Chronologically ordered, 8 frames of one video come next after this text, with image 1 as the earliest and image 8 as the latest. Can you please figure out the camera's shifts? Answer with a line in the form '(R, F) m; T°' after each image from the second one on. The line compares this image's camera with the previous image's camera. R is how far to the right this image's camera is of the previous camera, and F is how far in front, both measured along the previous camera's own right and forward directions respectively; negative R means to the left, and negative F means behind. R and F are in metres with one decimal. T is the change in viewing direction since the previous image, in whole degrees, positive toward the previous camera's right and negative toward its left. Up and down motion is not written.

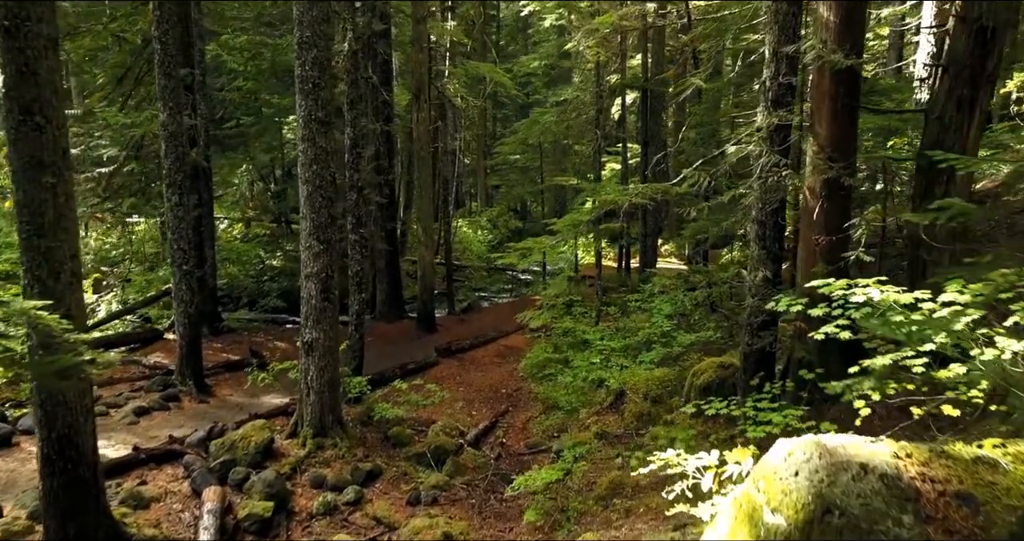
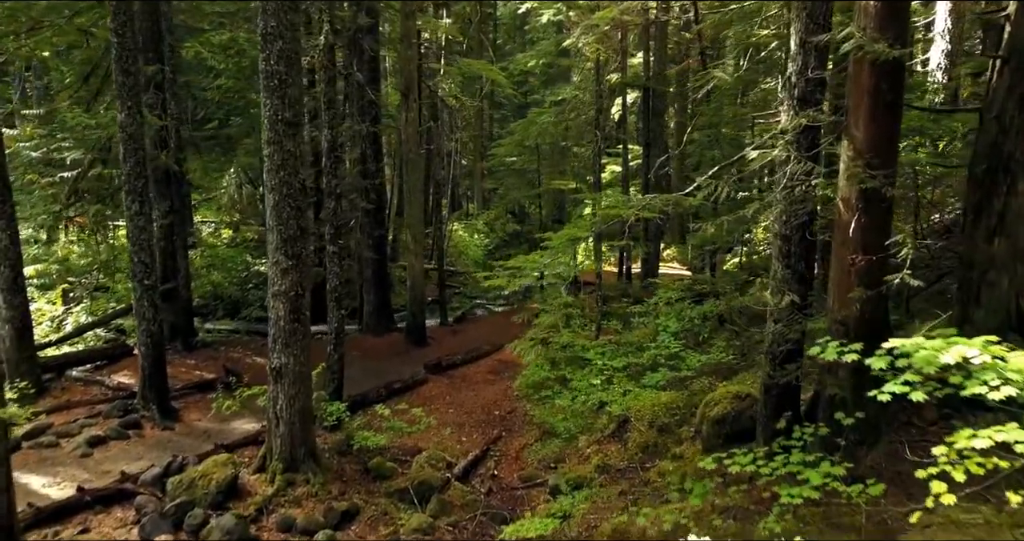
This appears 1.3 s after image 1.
(+0.1, +0.9) m; 0°
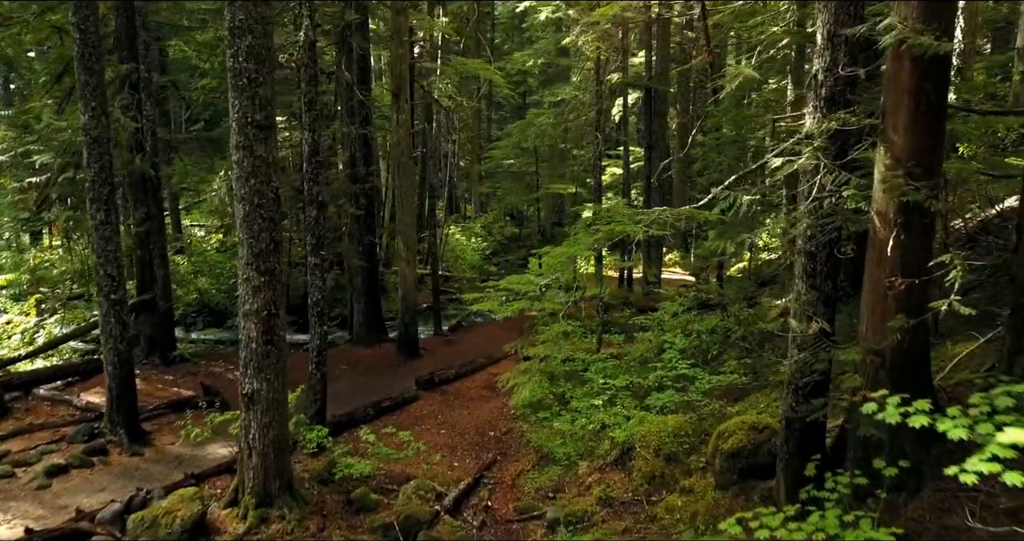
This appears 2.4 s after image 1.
(+0.1, +0.7) m; 0°
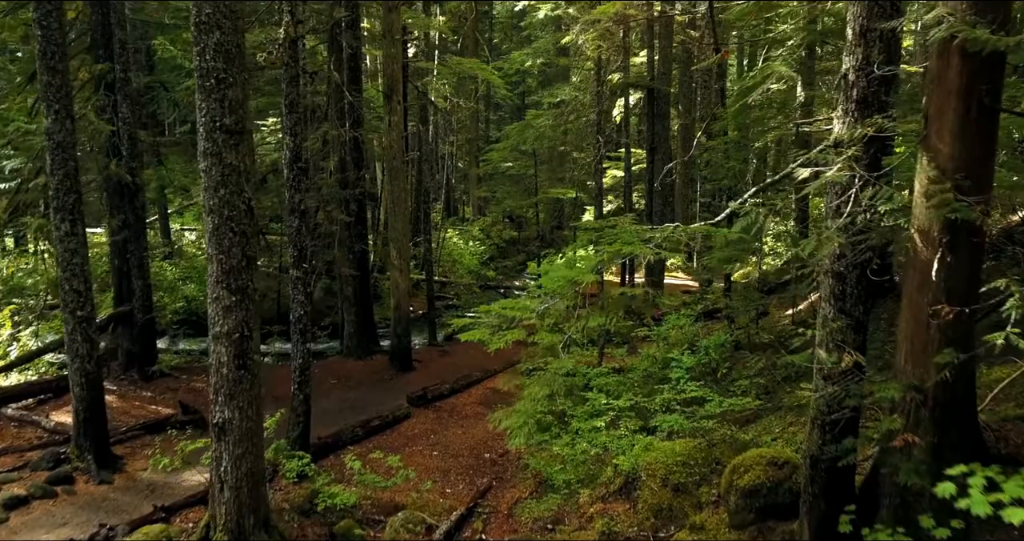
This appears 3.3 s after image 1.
(+0.1, +0.6) m; 0°
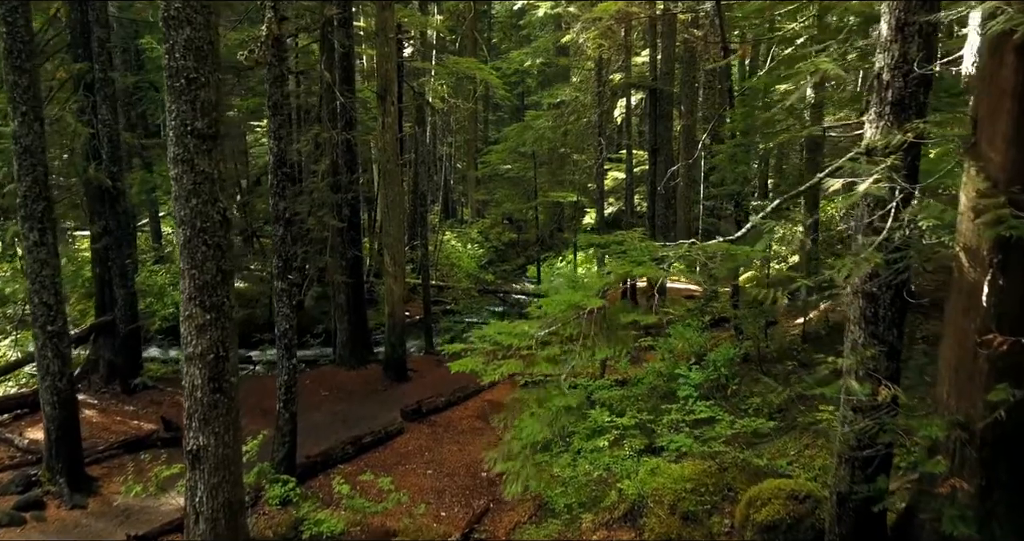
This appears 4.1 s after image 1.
(0.0, +0.5) m; 0°
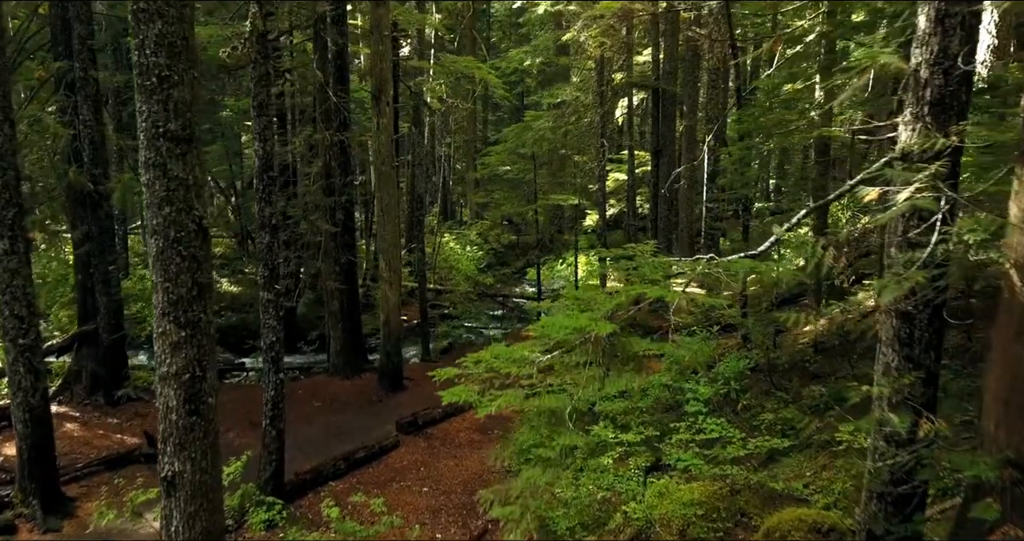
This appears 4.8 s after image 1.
(0.0, +0.4) m; 0°
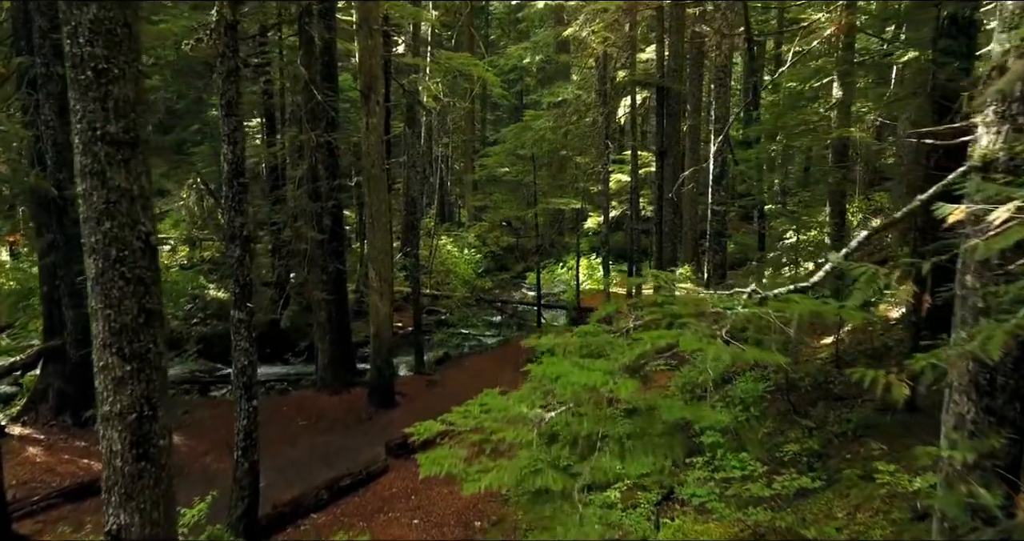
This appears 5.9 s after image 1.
(0.0, +0.7) m; 0°
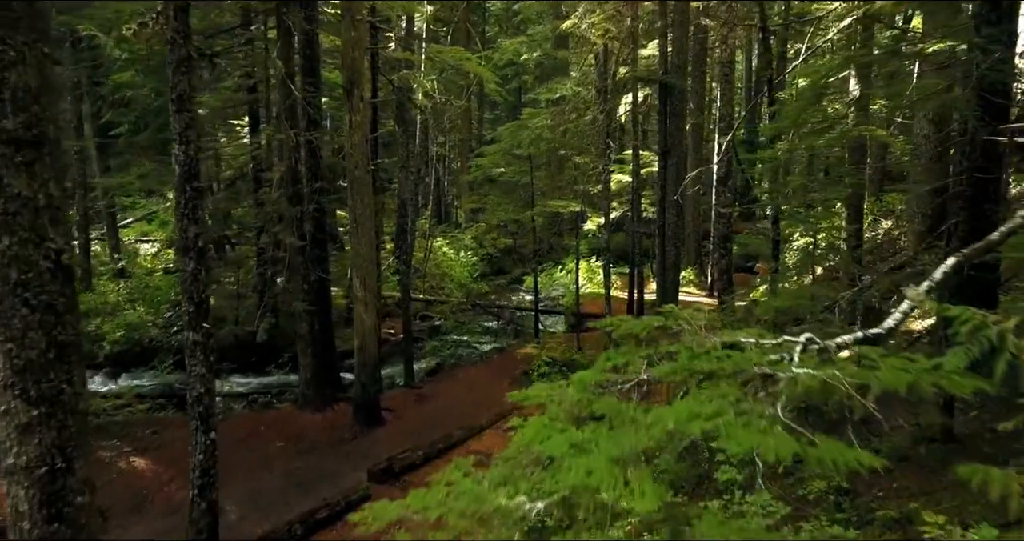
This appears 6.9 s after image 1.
(+0.1, +0.8) m; 0°
